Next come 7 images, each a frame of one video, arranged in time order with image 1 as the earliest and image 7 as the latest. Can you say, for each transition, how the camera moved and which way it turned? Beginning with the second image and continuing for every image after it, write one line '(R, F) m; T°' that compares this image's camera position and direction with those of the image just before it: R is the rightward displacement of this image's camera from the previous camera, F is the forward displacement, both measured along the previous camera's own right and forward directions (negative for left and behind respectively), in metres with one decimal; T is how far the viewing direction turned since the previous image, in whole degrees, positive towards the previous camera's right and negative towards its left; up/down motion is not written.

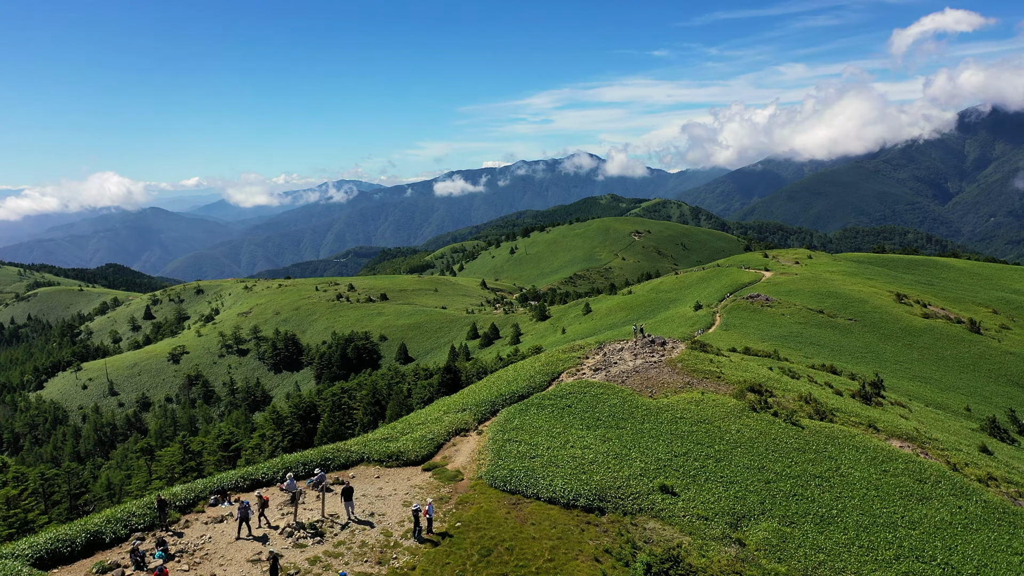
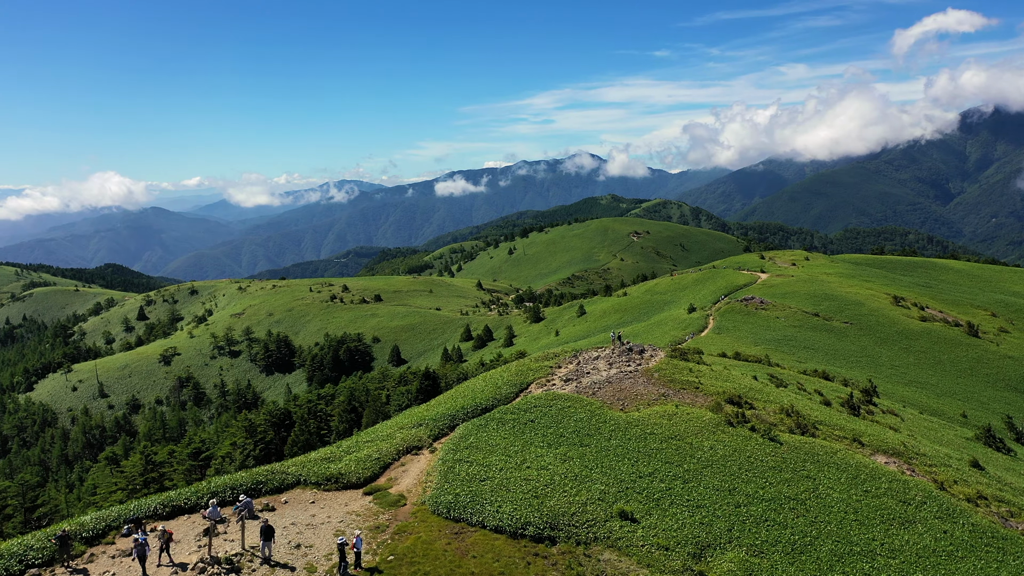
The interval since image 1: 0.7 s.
(+2.1, +1.4) m; 0°
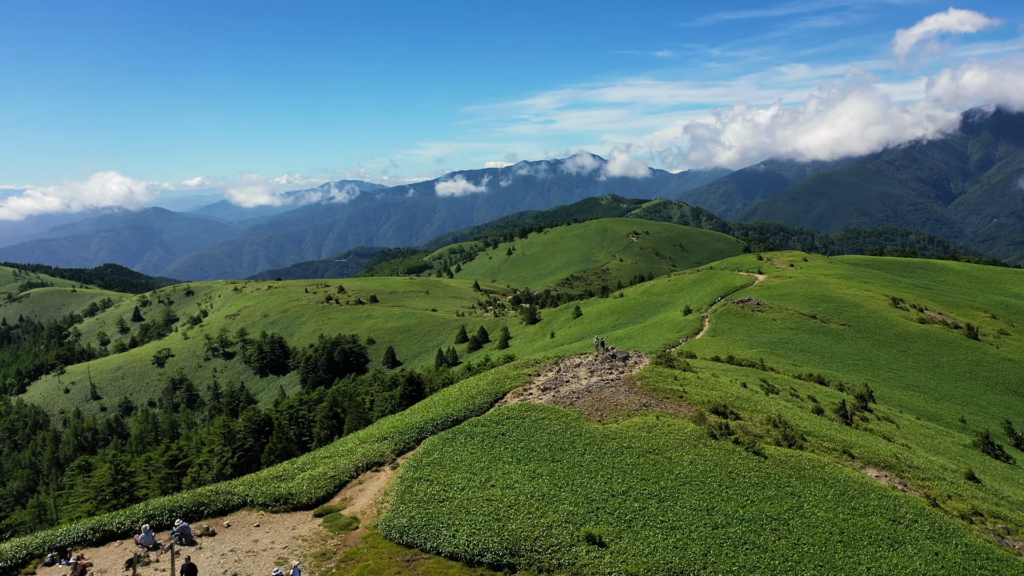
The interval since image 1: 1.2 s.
(+1.5, +1.2) m; 0°
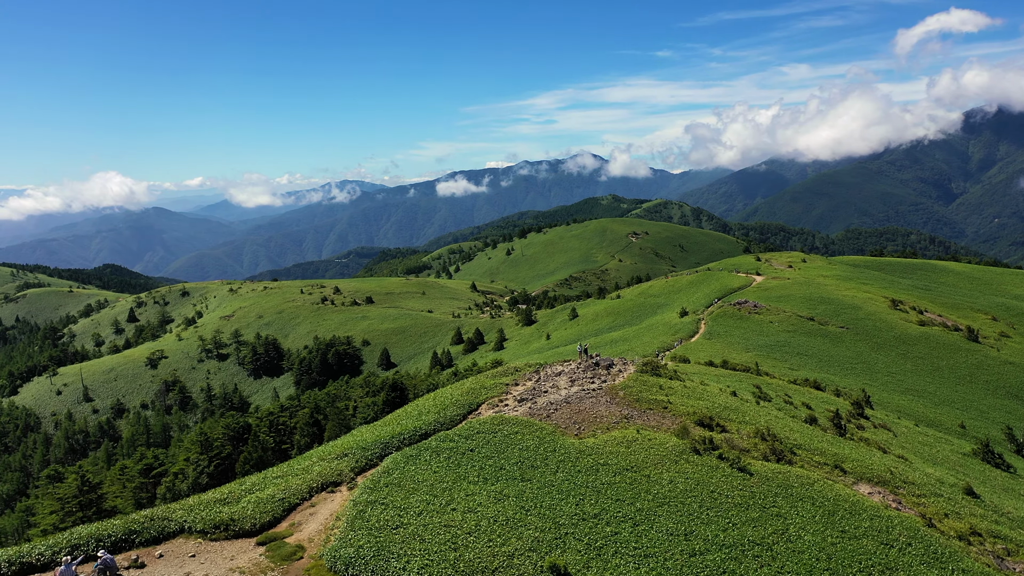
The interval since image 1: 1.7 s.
(+1.5, +1.3) m; 0°
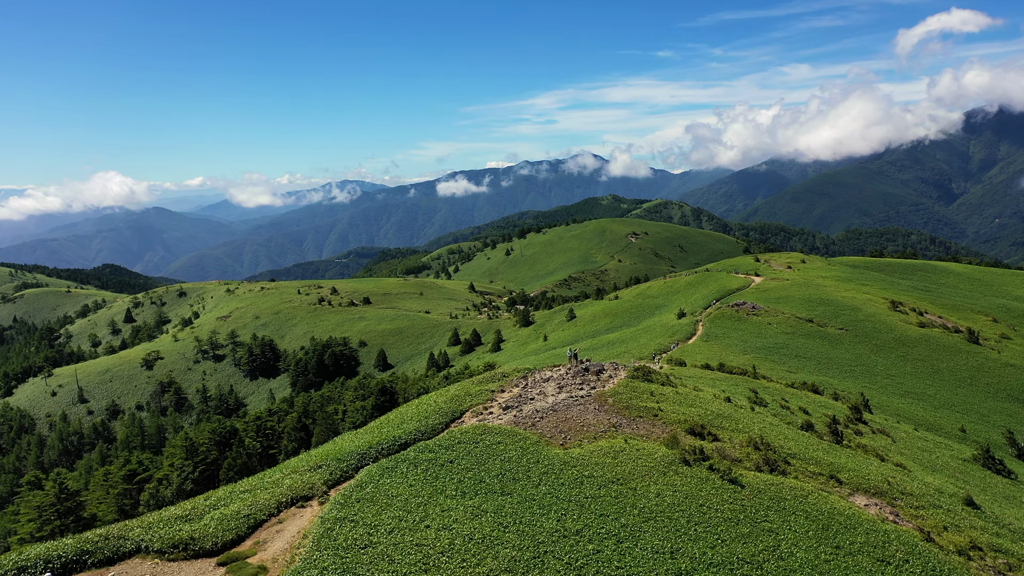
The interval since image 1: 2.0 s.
(+0.9, +0.8) m; 0°
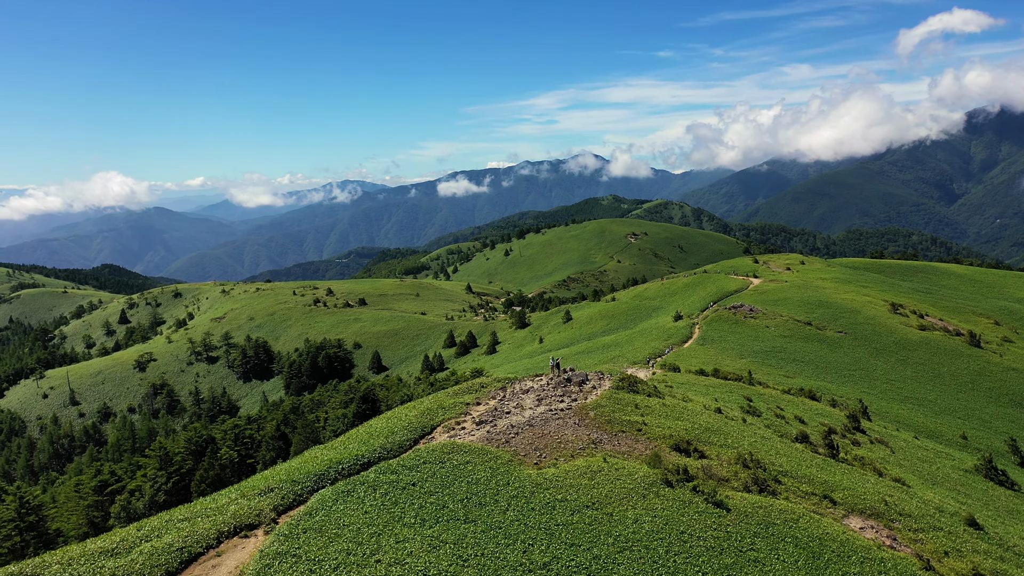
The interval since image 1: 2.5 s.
(+1.4, +1.5) m; 0°
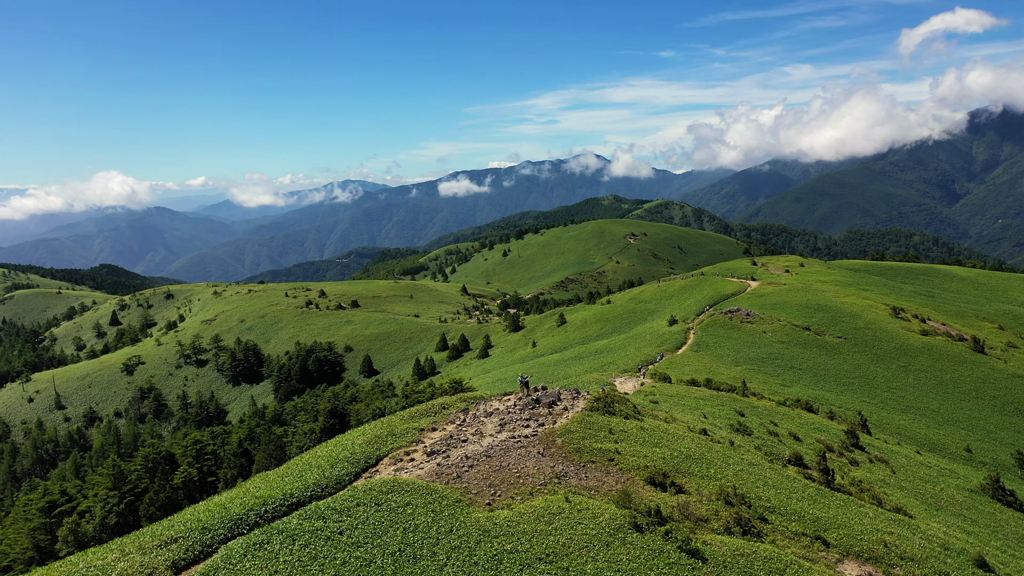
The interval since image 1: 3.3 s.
(+2.1, +2.5) m; 0°
